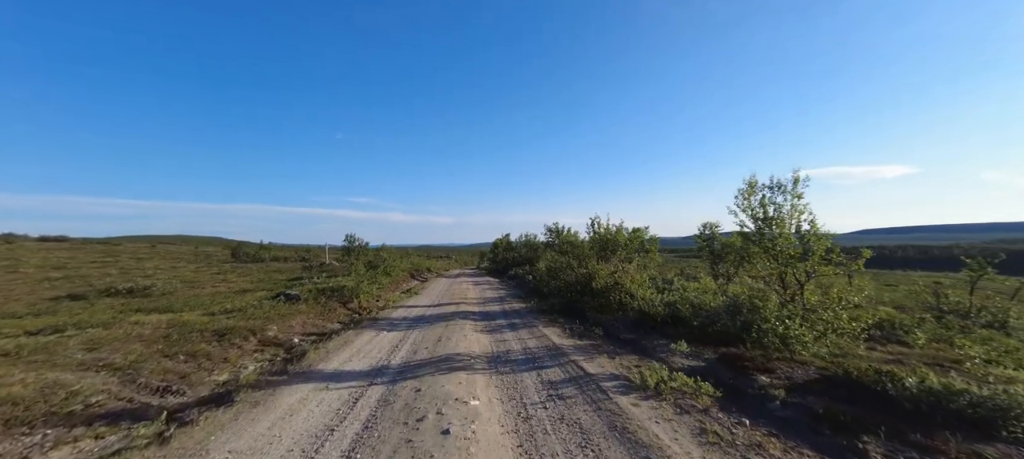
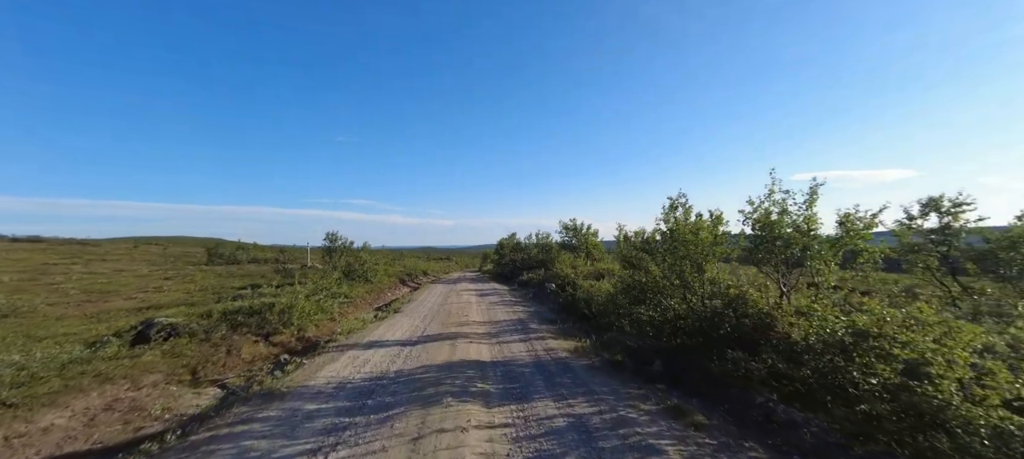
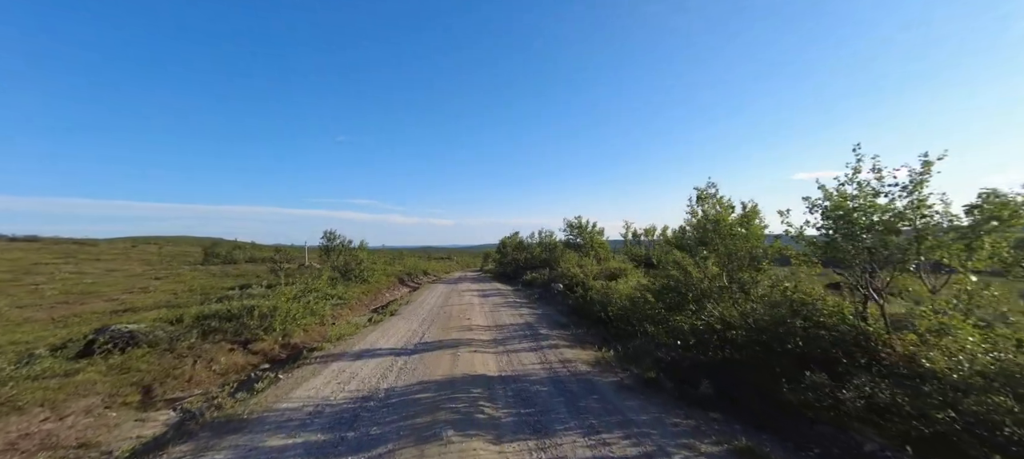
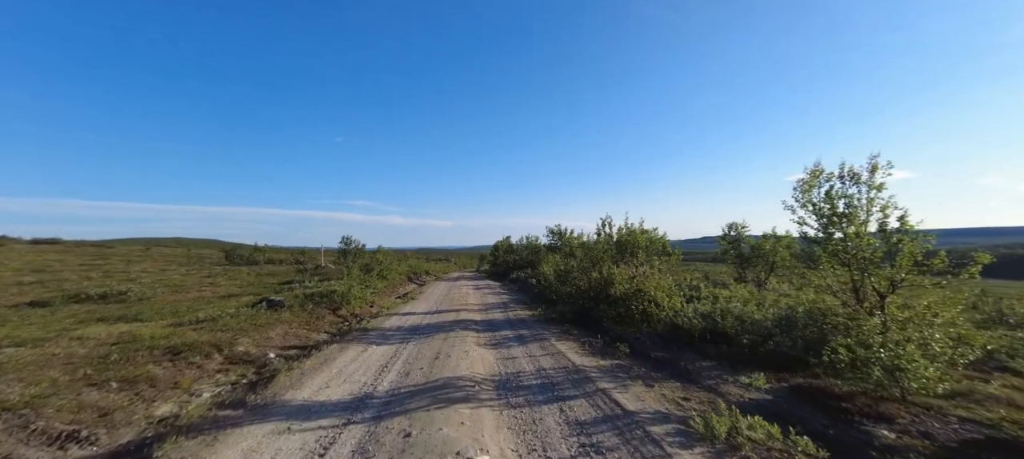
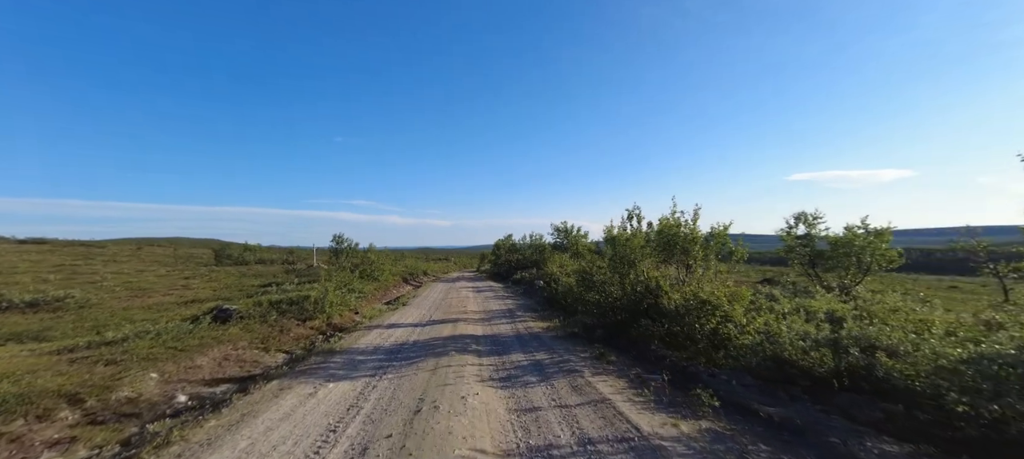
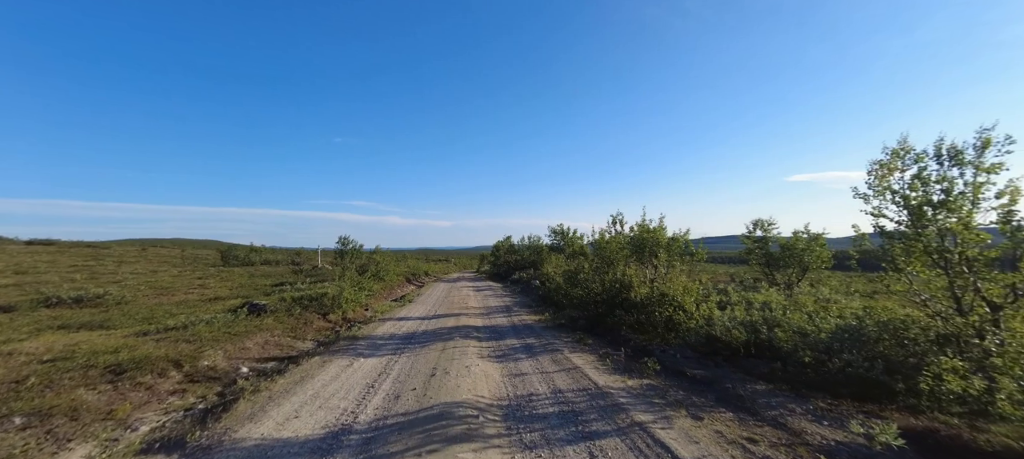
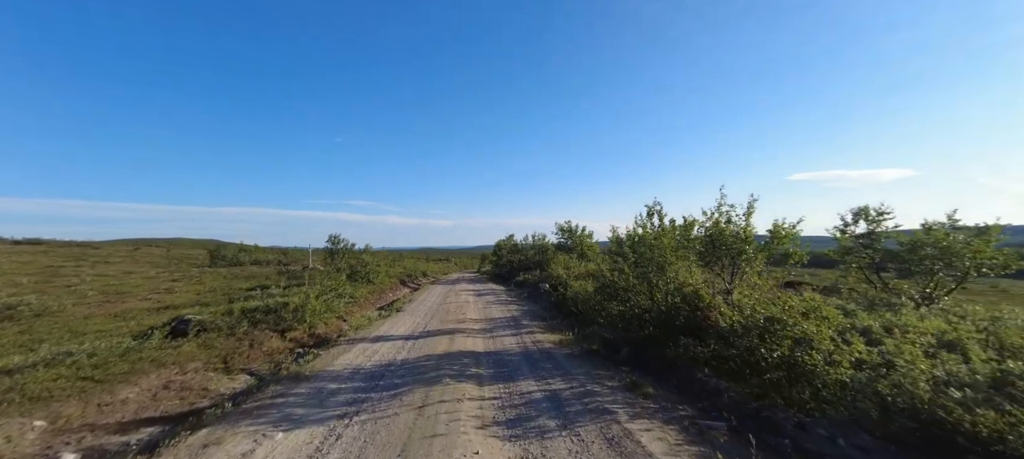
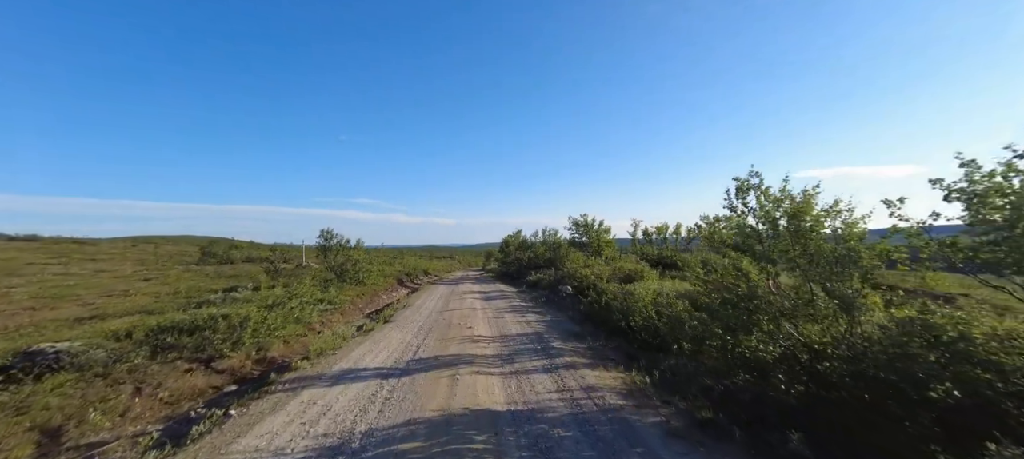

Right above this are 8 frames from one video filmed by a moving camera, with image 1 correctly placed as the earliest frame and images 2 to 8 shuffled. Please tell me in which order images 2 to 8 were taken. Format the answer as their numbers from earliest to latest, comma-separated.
4, 6, 5, 7, 2, 3, 8
